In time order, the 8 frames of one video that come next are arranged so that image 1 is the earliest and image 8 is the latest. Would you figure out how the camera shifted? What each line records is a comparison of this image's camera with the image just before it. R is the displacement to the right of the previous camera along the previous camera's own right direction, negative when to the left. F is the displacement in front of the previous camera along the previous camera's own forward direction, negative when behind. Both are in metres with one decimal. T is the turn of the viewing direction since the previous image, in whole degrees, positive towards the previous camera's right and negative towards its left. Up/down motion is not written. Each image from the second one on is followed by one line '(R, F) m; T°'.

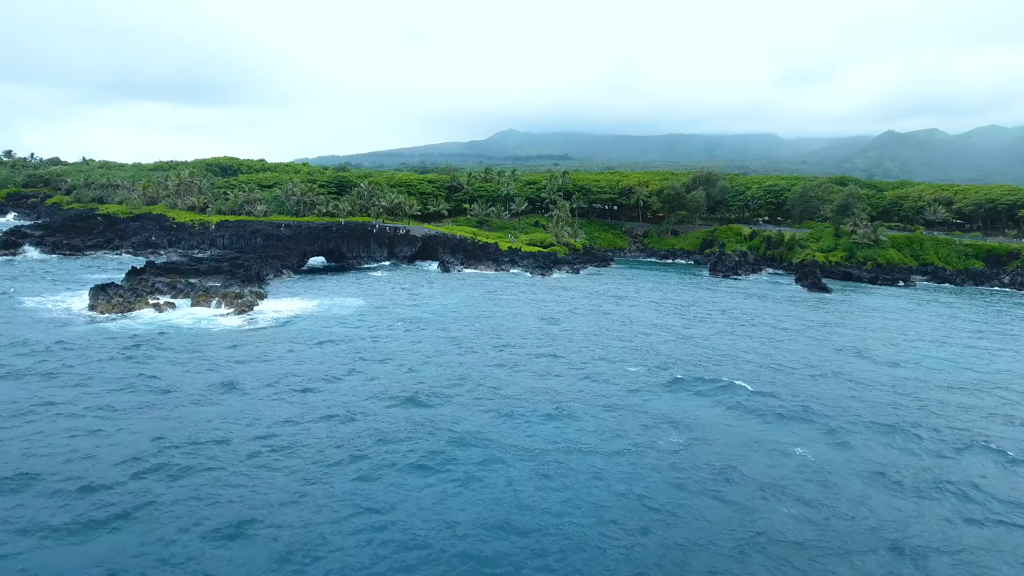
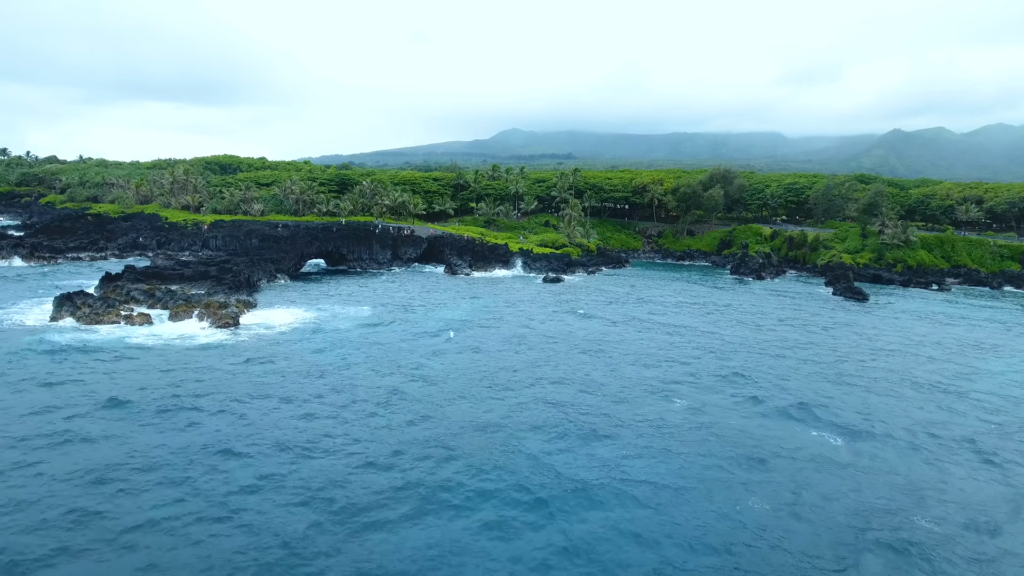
(-0.9, +6.0) m; 0°
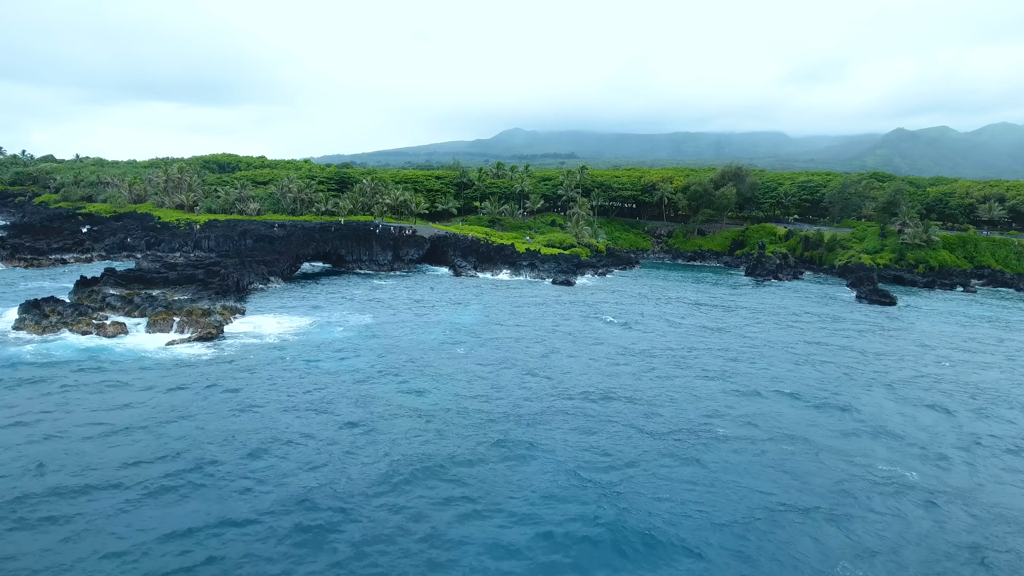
(-0.5, +4.2) m; 0°
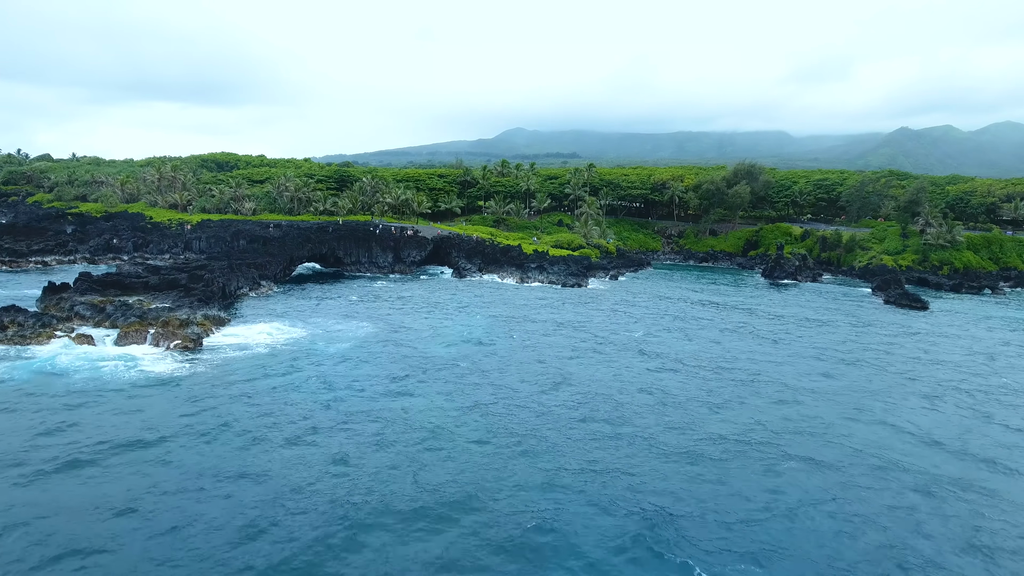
(-0.5, +4.4) m; 0°
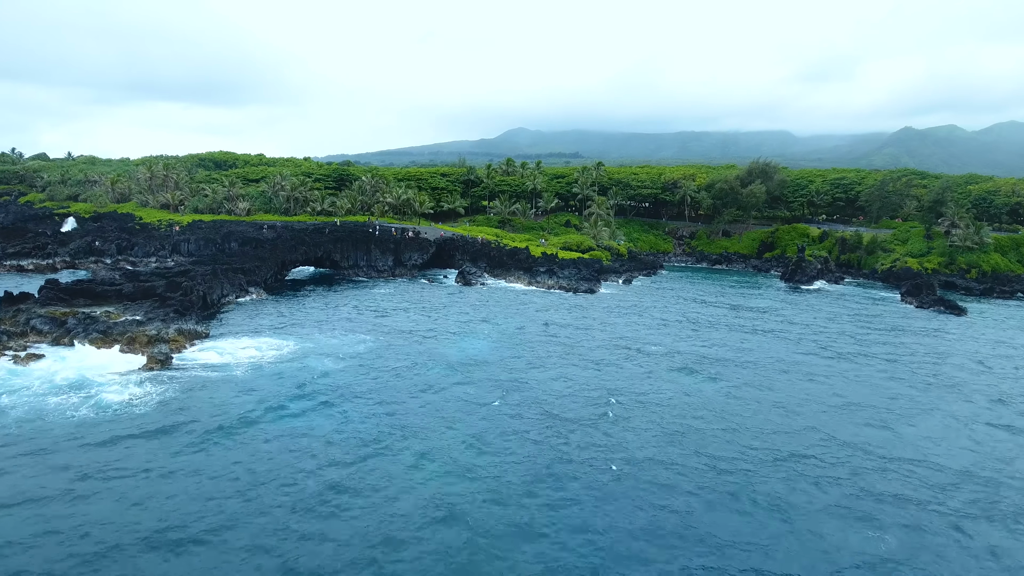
(-0.5, +4.7) m; 0°
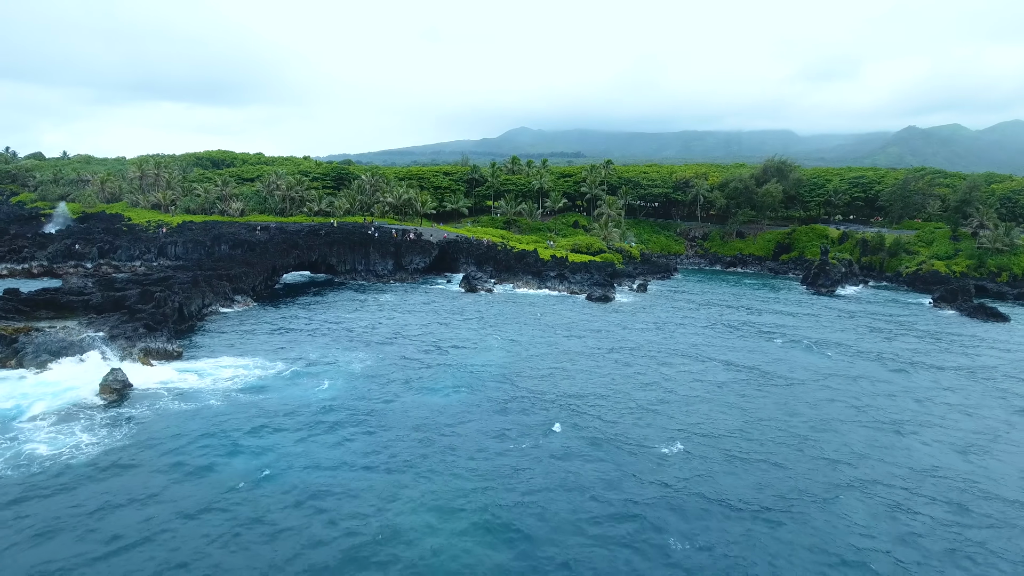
(-0.6, +4.7) m; 0°
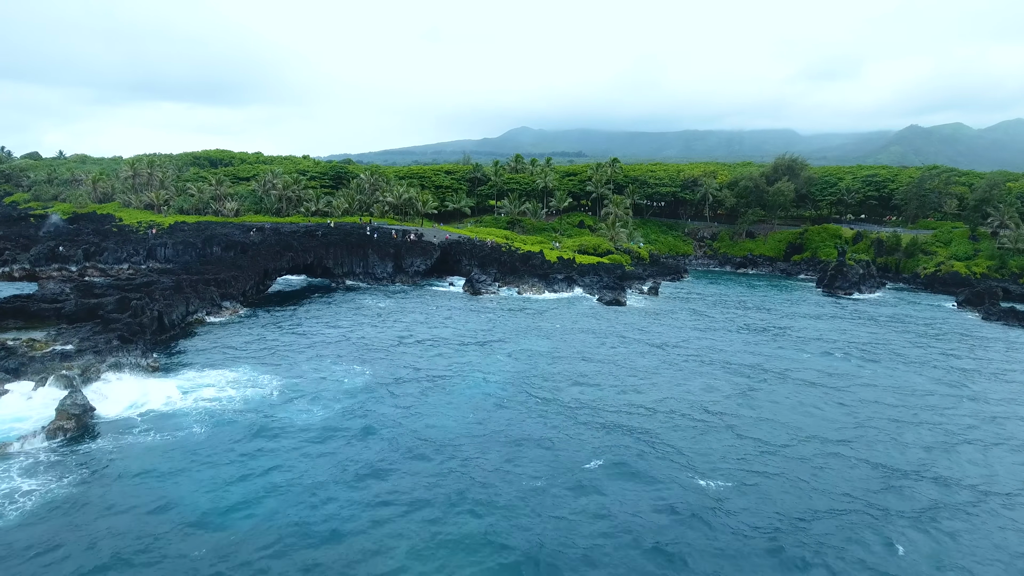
(-0.4, +3.2) m; 0°
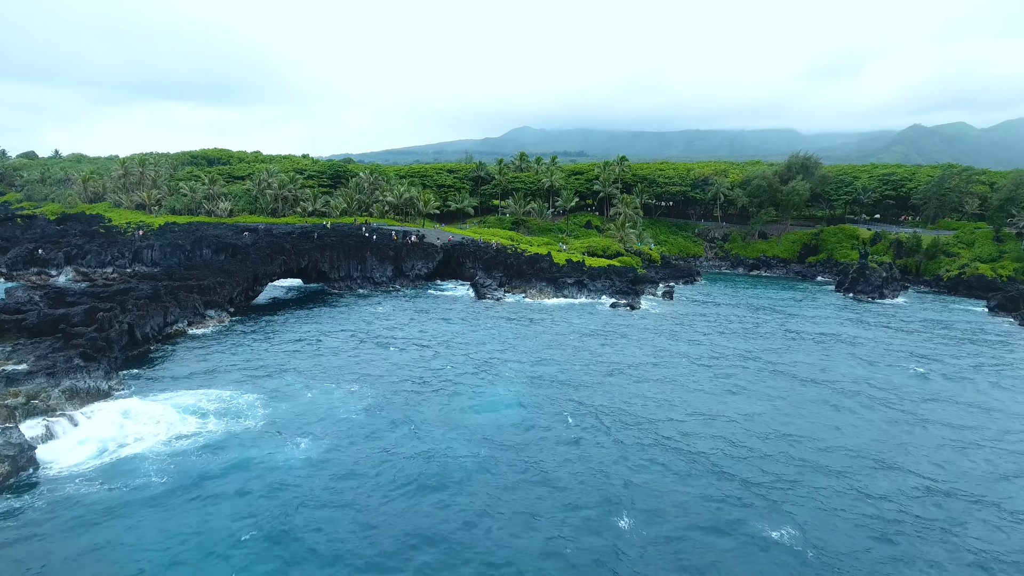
(-0.4, +3.8) m; 0°
